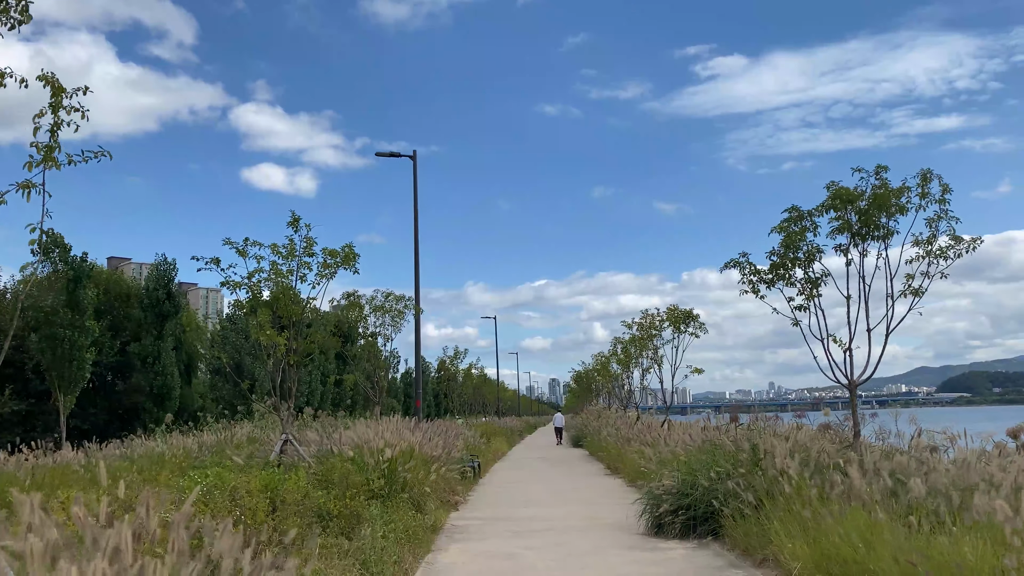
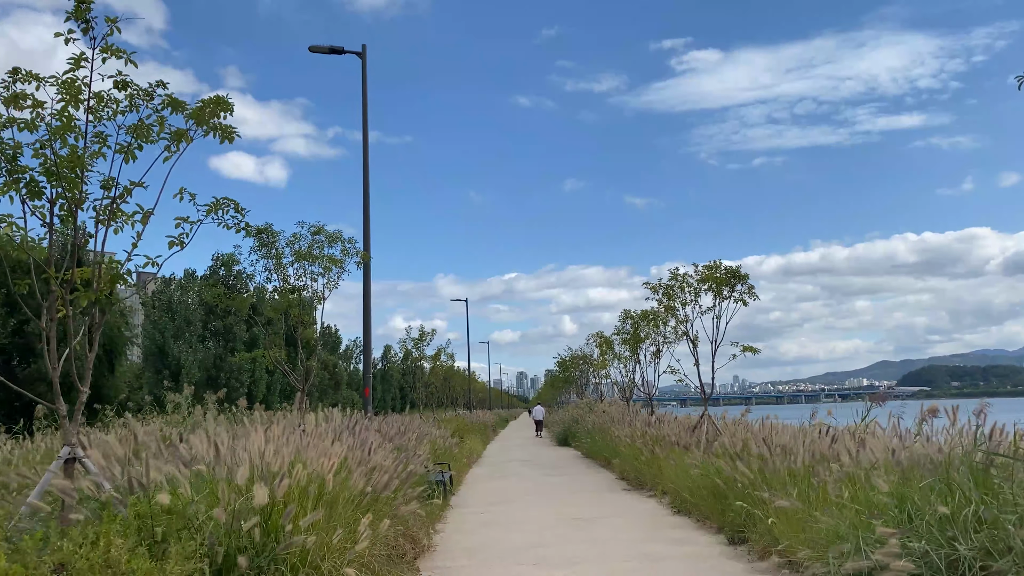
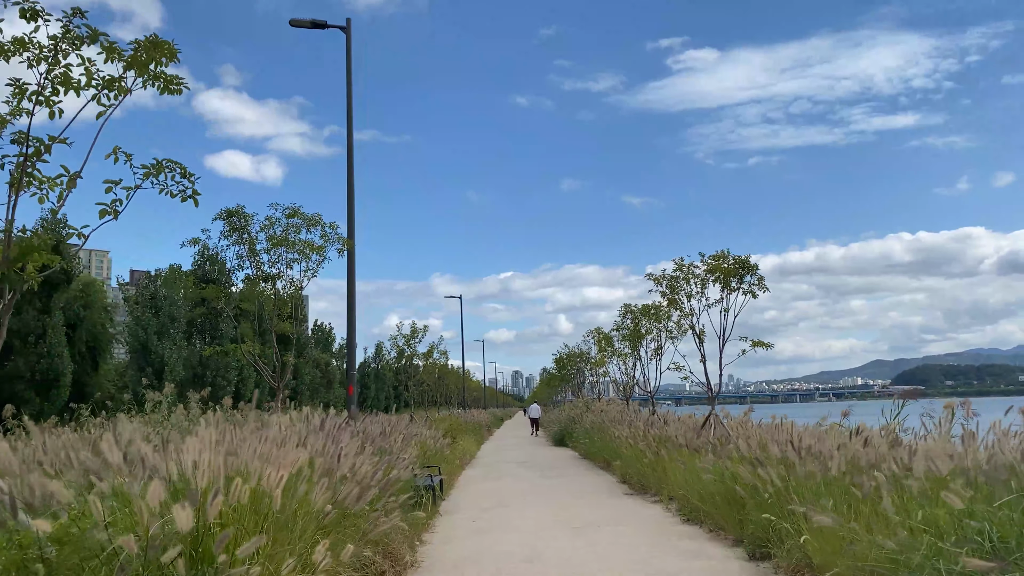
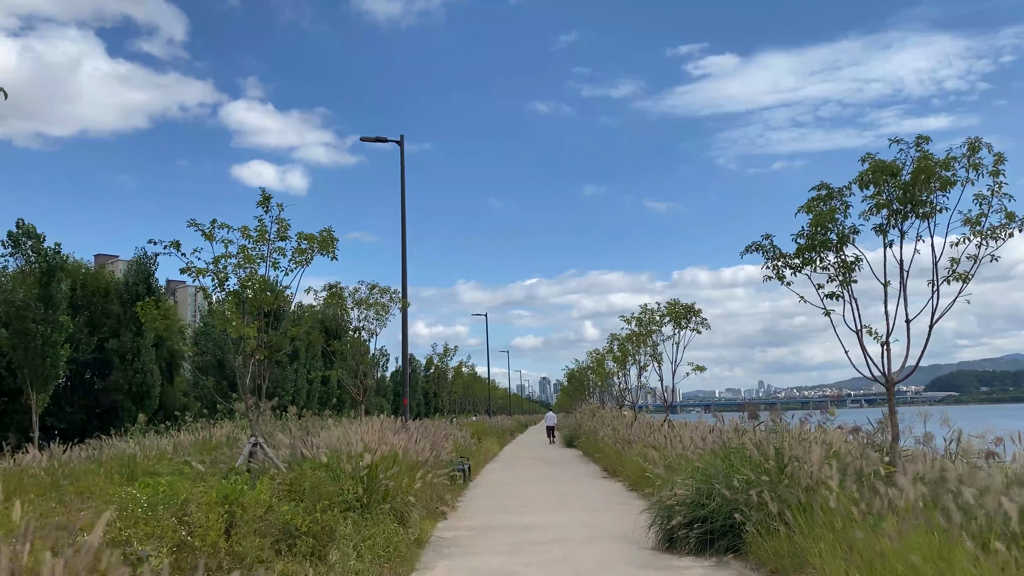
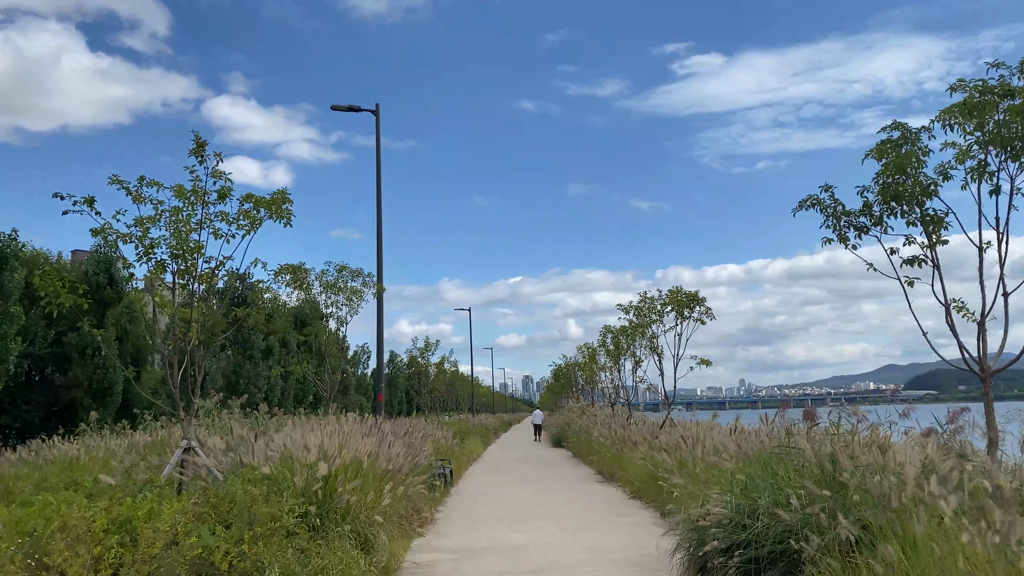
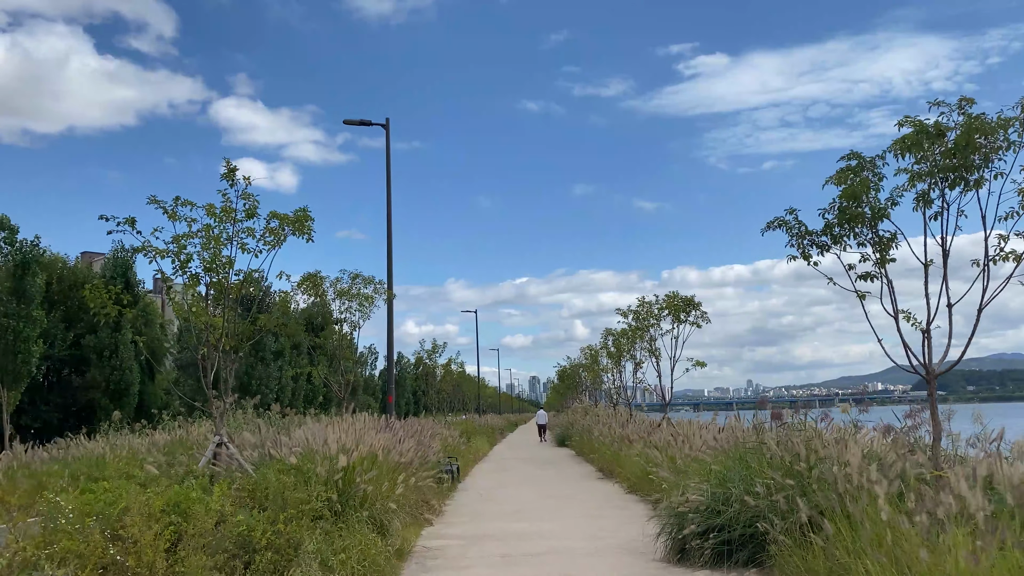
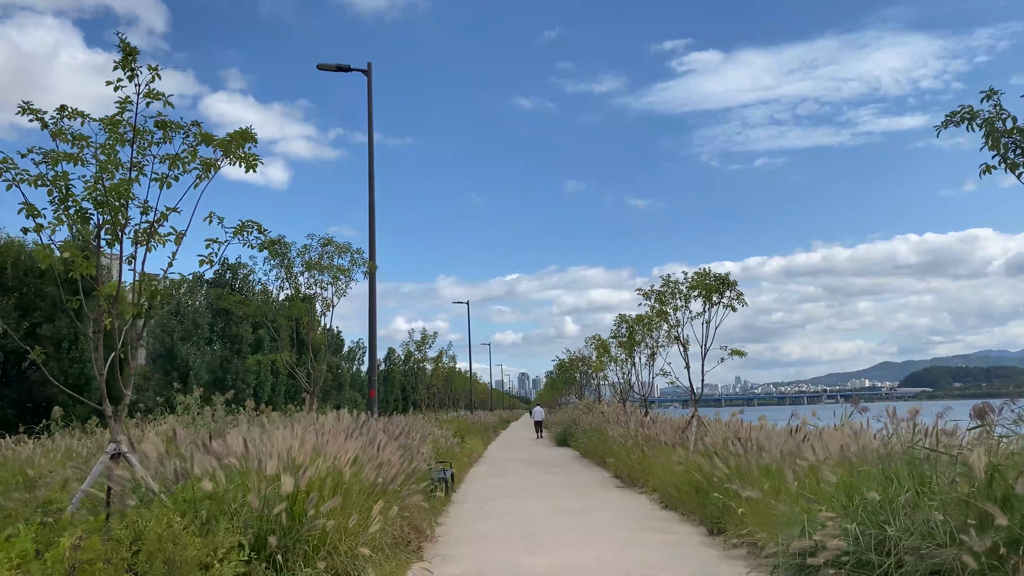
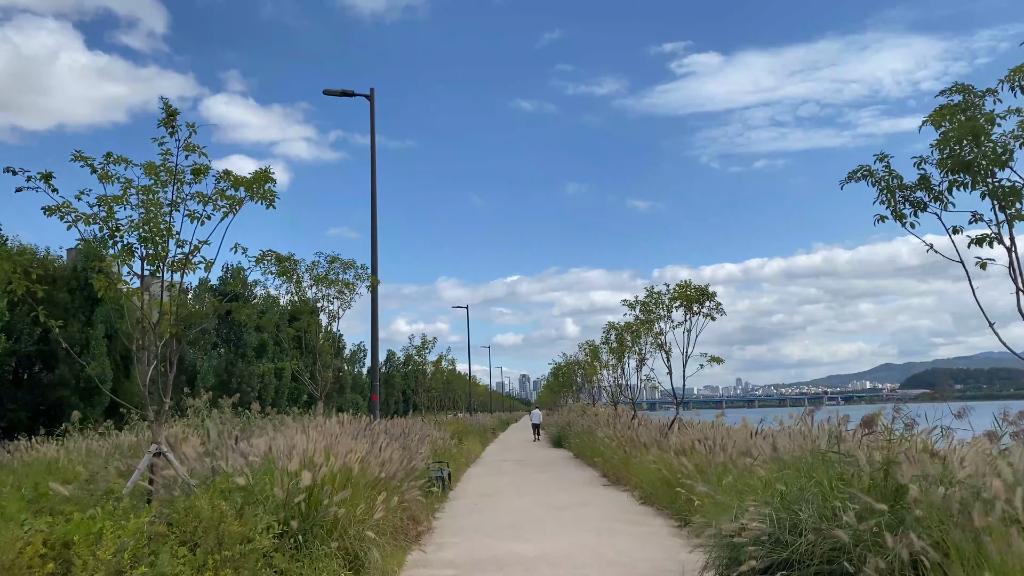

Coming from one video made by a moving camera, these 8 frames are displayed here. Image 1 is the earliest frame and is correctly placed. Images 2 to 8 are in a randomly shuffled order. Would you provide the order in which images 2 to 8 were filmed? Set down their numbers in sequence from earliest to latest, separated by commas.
4, 6, 5, 8, 7, 2, 3
